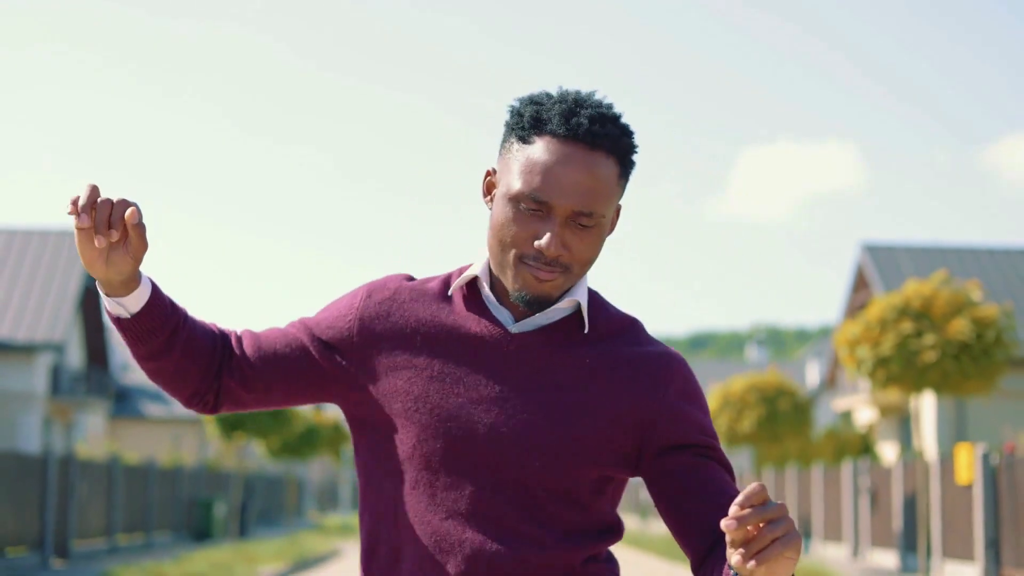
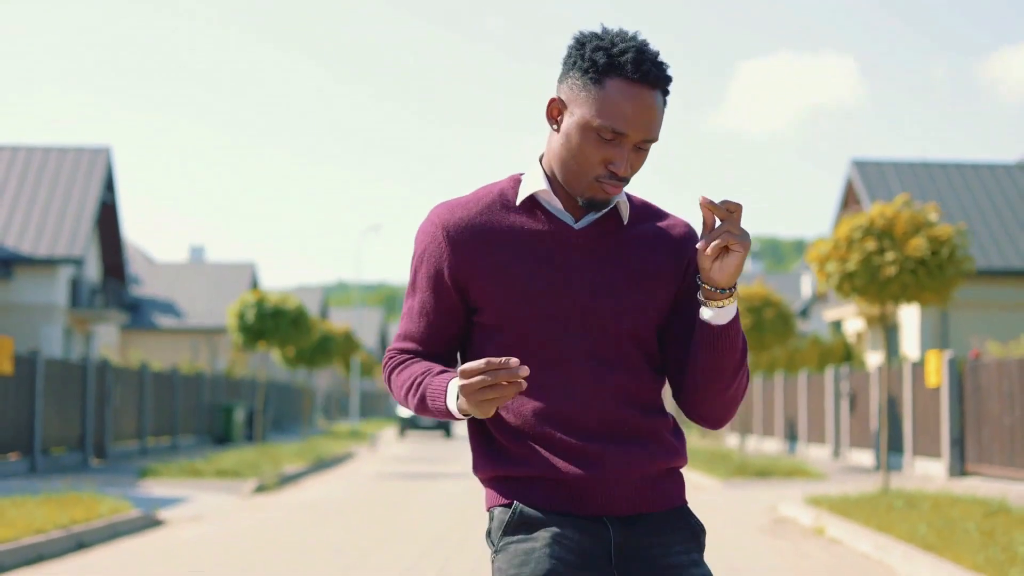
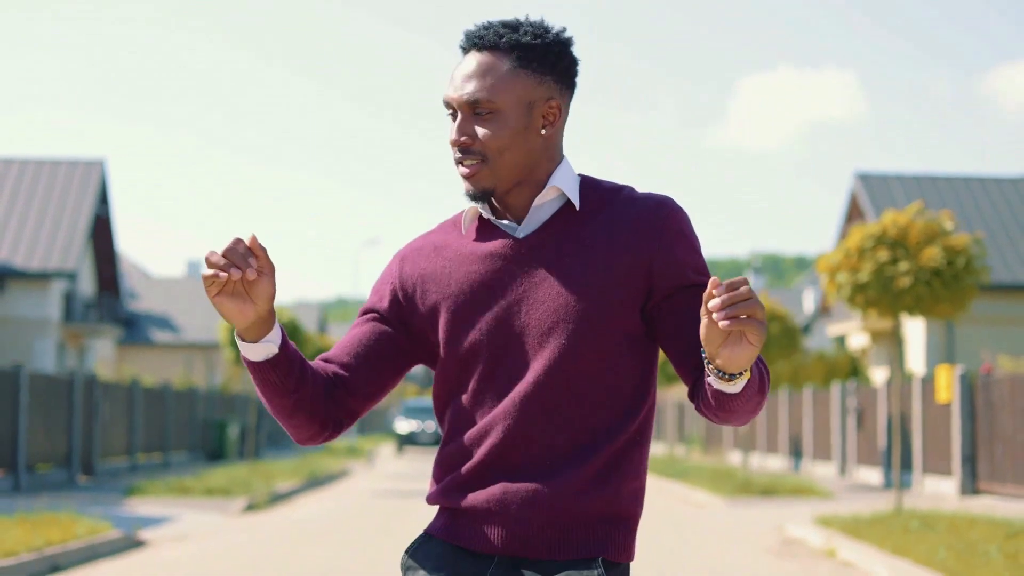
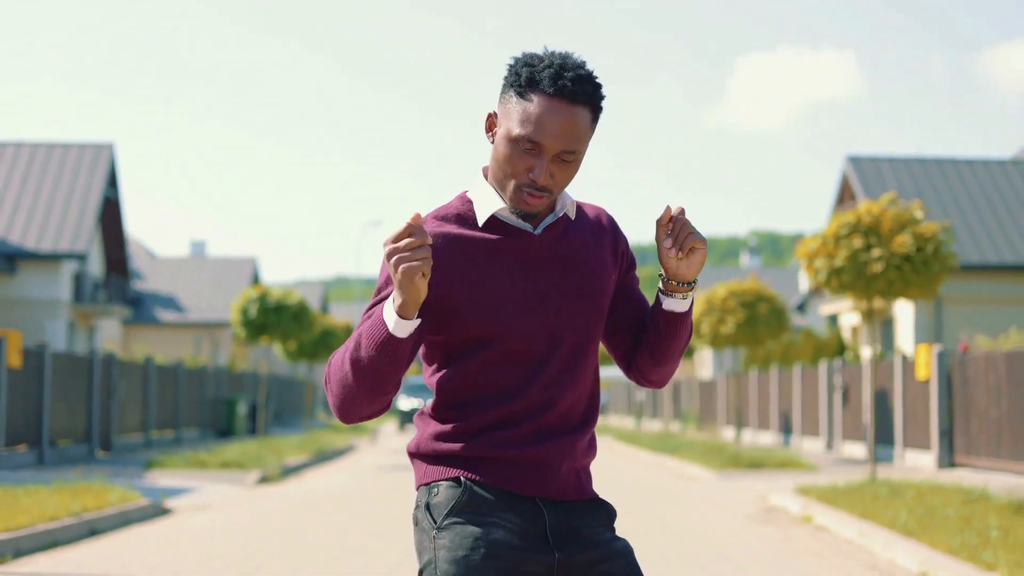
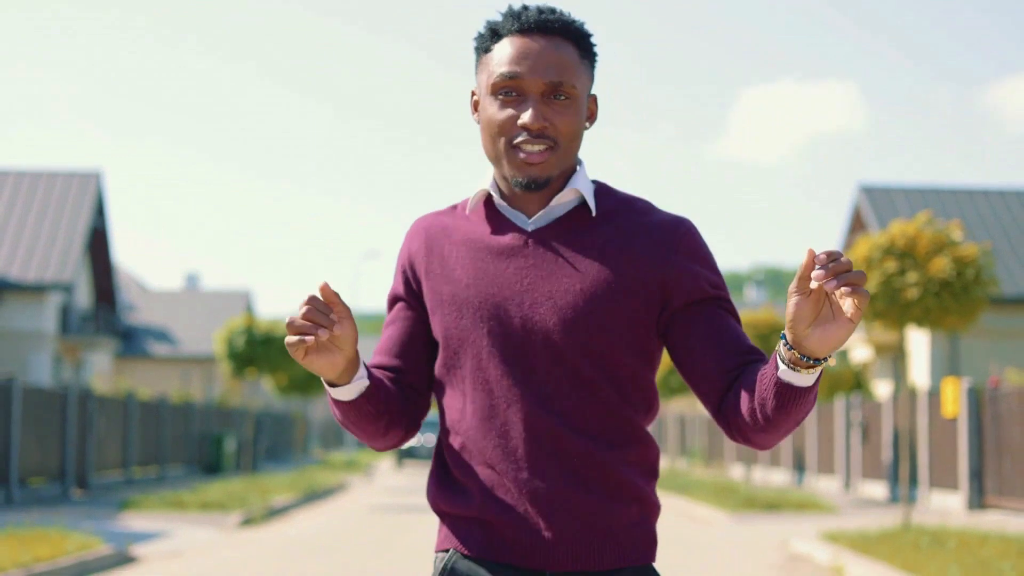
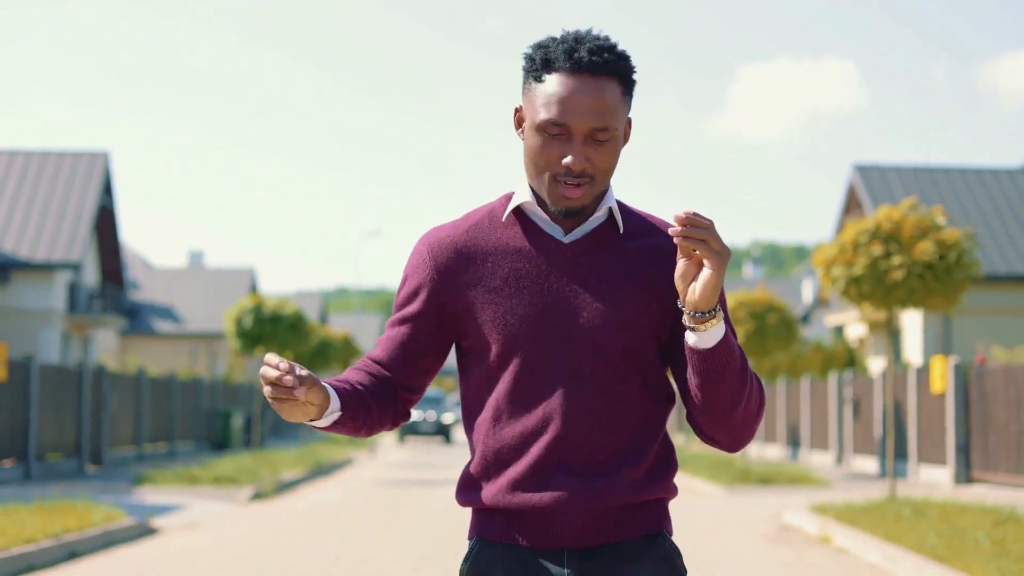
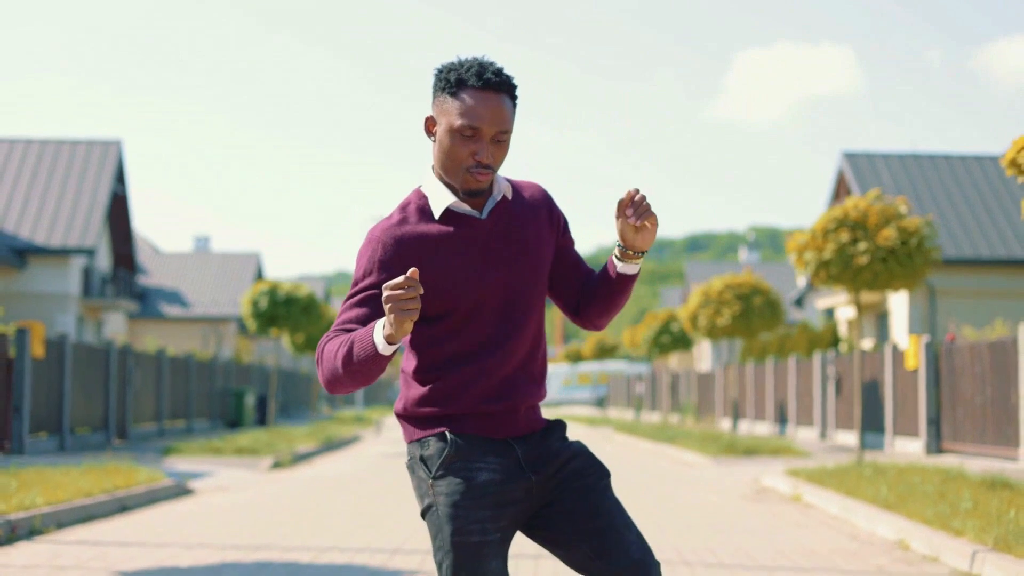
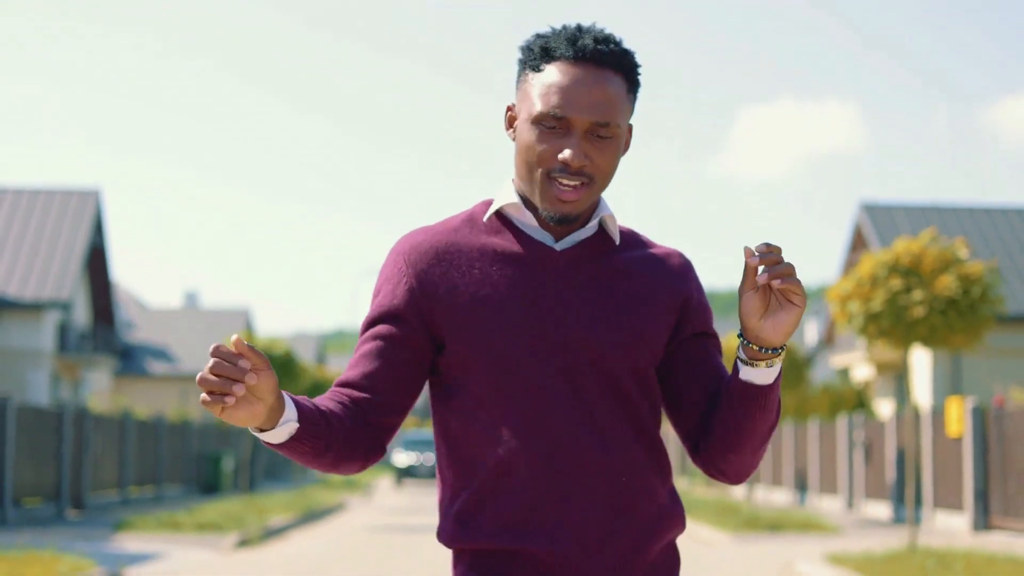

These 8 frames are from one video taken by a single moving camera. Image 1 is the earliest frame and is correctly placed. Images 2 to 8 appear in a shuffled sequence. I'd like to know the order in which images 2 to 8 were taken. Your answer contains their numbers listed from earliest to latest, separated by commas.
8, 5, 3, 6, 2, 4, 7
